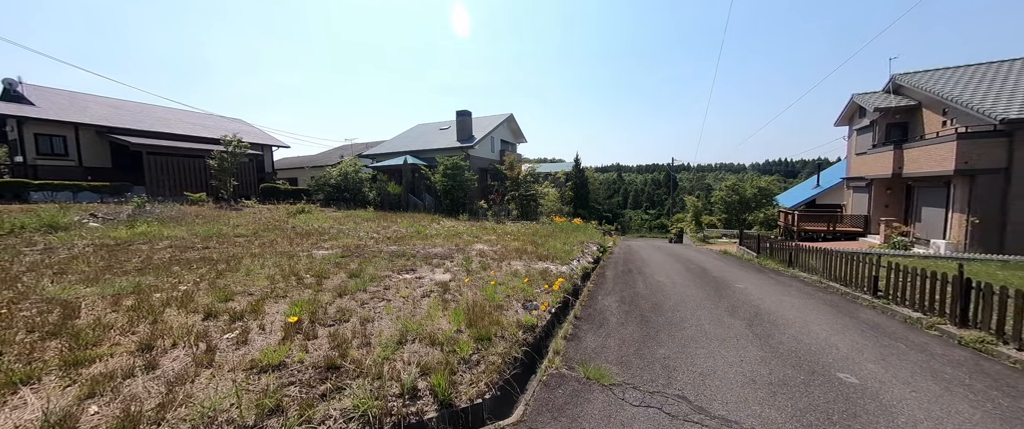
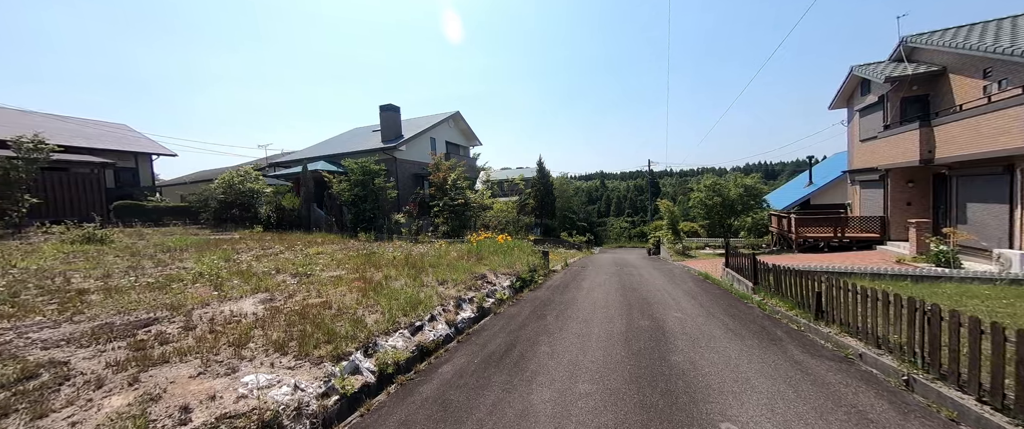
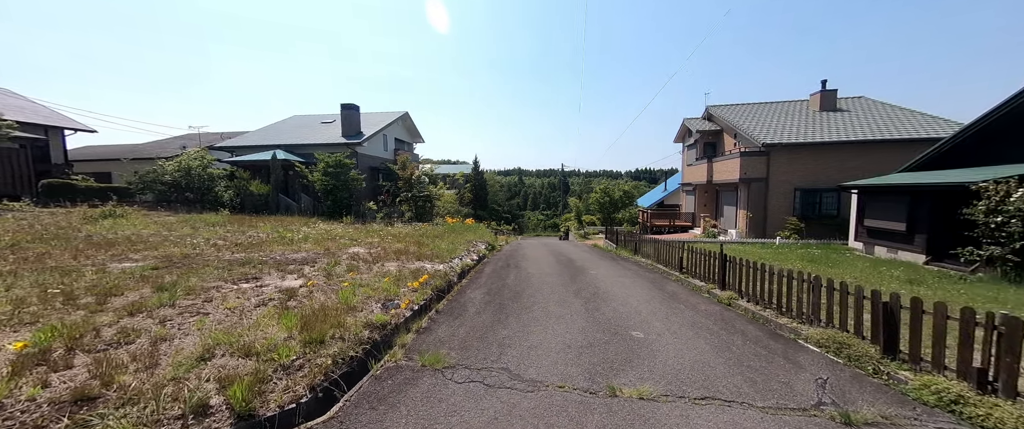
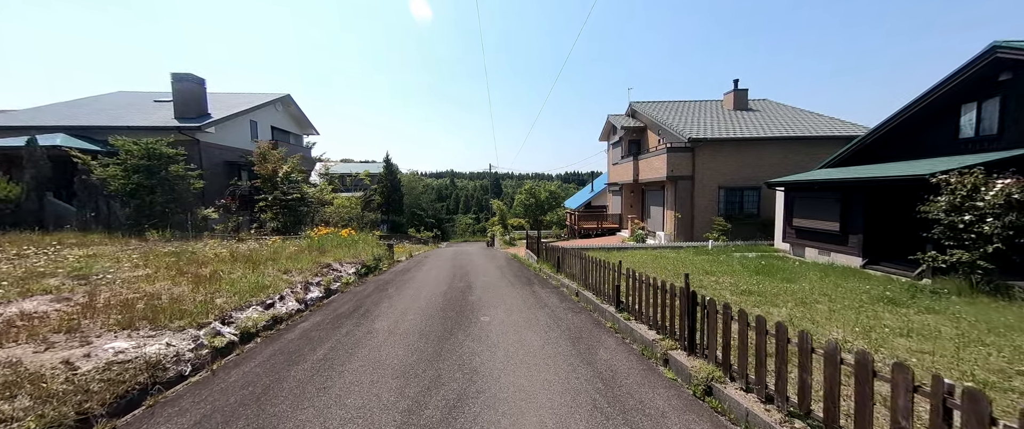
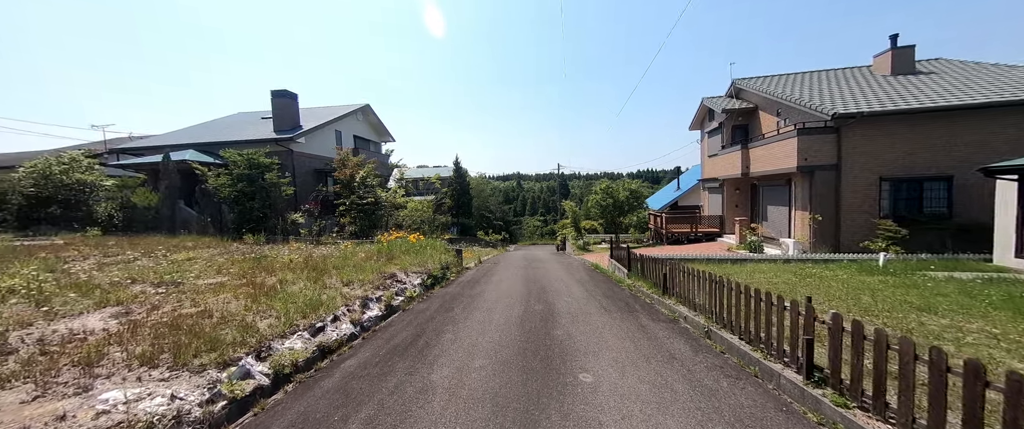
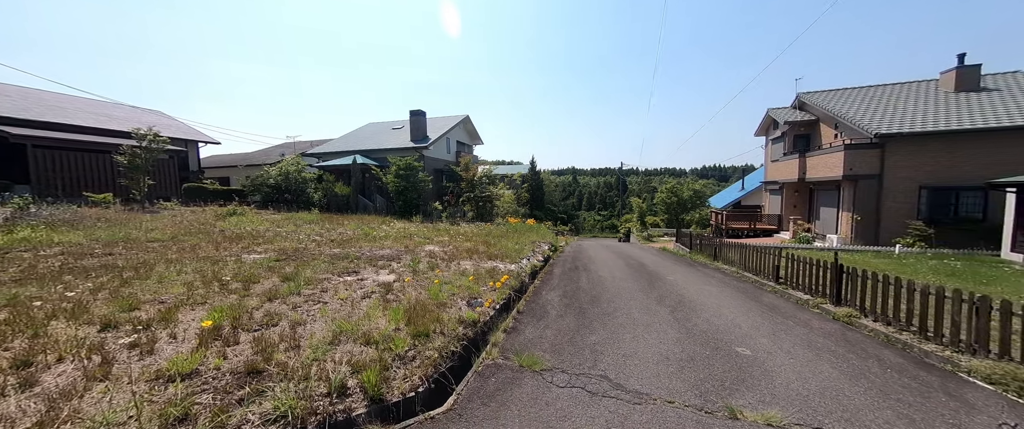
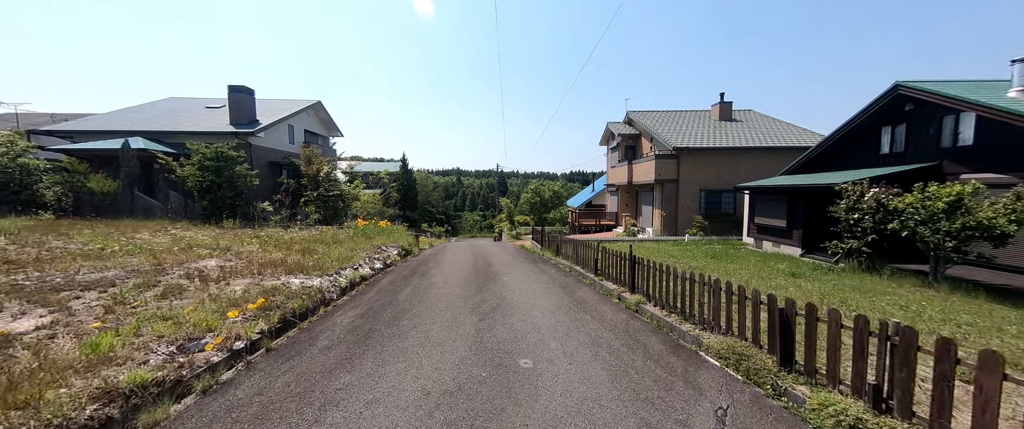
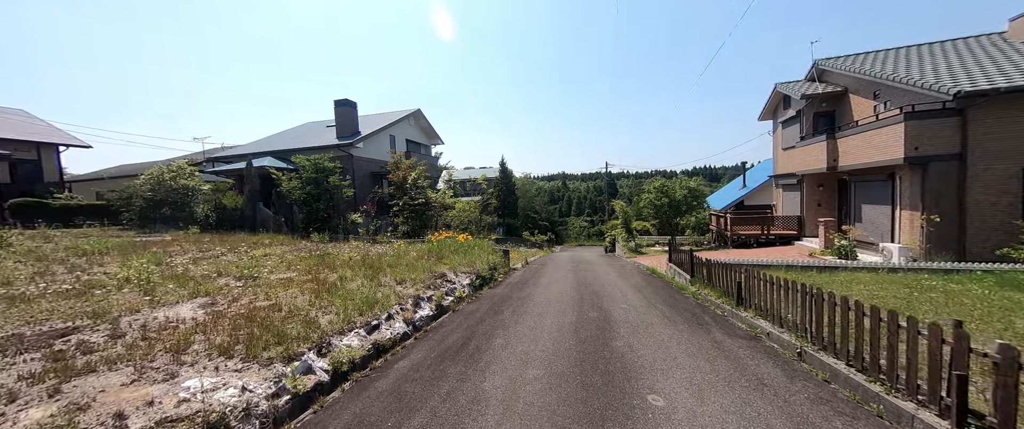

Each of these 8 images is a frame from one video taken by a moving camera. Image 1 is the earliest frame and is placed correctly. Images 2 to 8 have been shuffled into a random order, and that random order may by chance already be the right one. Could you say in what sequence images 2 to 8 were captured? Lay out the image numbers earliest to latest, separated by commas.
6, 3, 7, 4, 5, 8, 2
